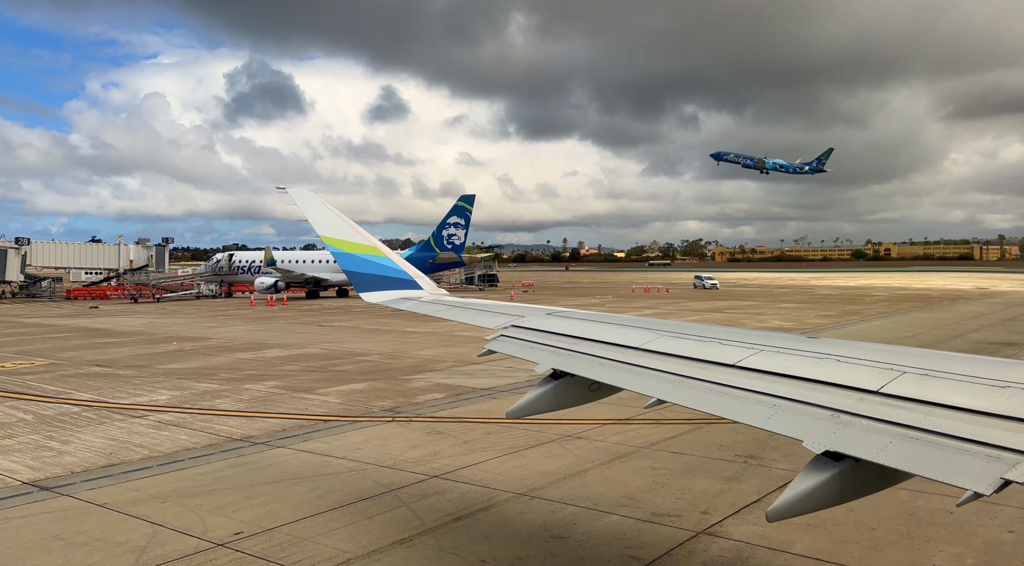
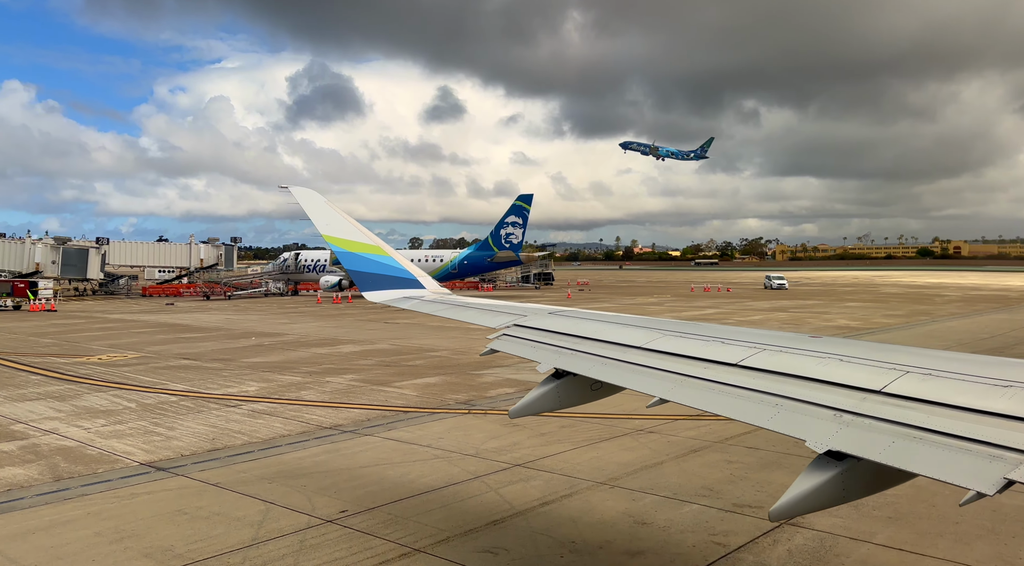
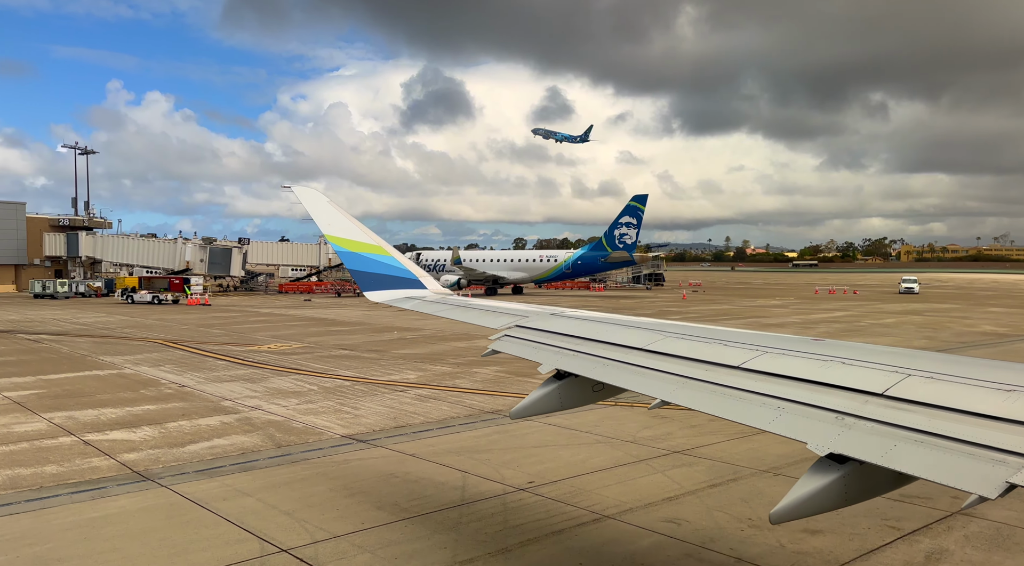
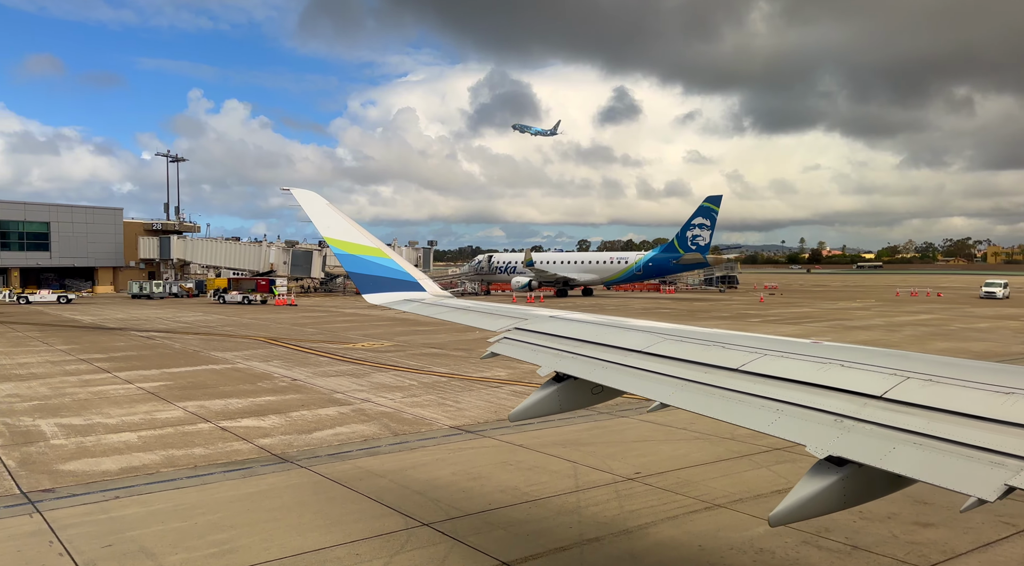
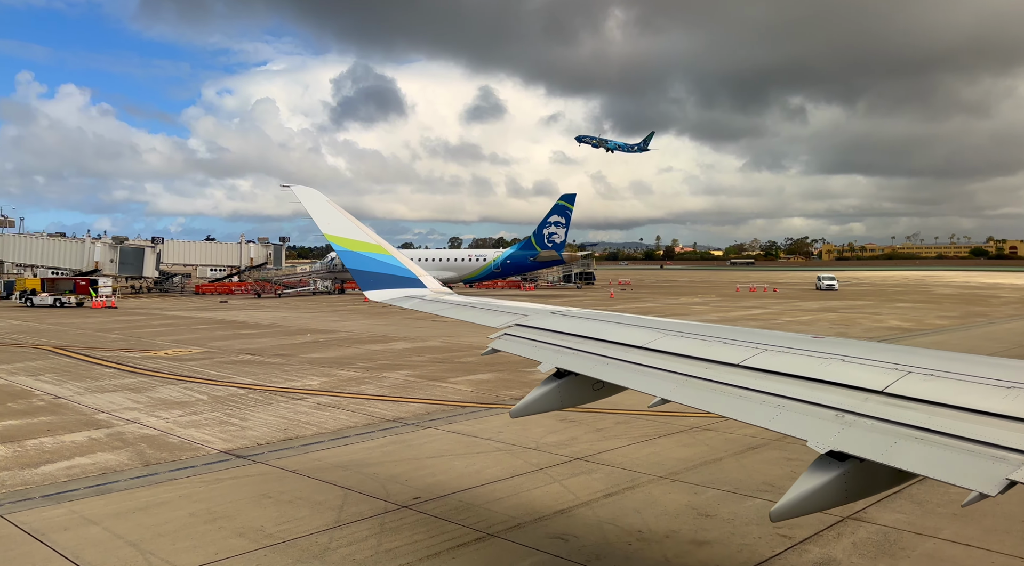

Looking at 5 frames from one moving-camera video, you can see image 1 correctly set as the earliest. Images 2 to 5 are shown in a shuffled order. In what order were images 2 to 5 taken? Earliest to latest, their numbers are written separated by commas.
2, 5, 3, 4
